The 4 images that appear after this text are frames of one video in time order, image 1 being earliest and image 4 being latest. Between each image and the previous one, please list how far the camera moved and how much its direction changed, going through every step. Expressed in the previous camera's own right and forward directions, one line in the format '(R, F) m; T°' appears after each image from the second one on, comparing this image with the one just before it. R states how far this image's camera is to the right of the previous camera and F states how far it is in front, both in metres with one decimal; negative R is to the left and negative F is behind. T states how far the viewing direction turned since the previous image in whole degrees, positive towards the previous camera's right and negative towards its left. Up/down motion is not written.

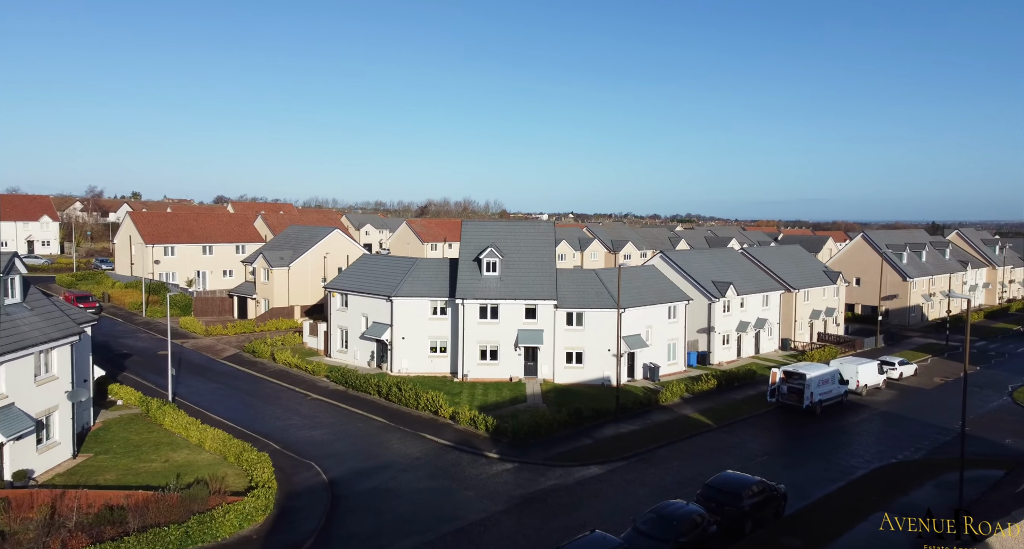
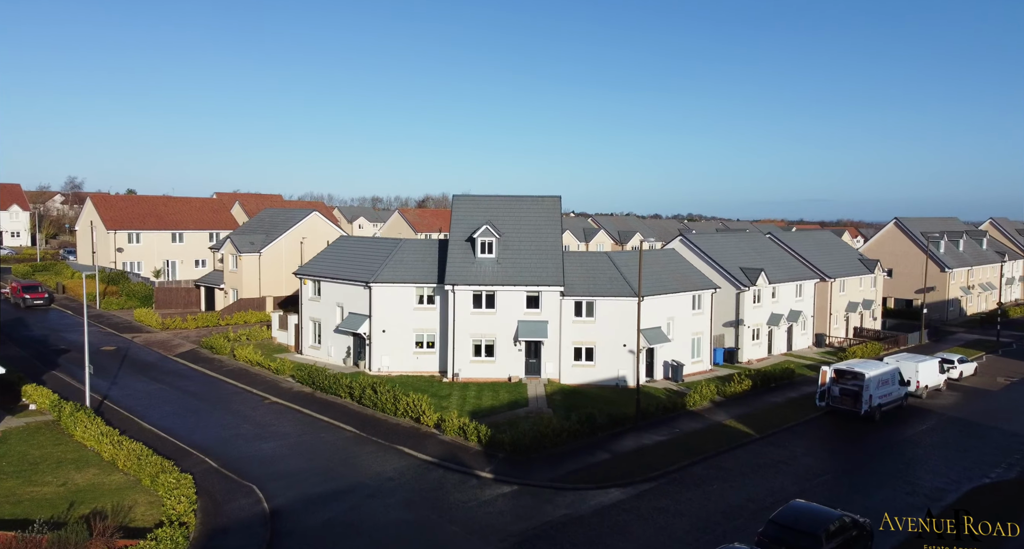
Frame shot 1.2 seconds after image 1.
(+0.1, +6.8) m; 0°
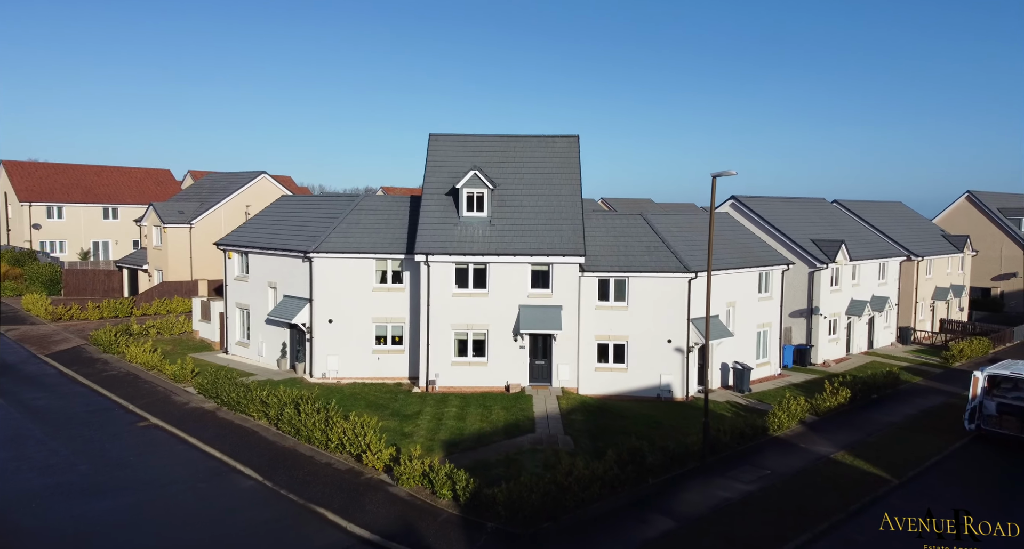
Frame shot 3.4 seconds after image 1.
(+0.1, +11.6) m; 0°
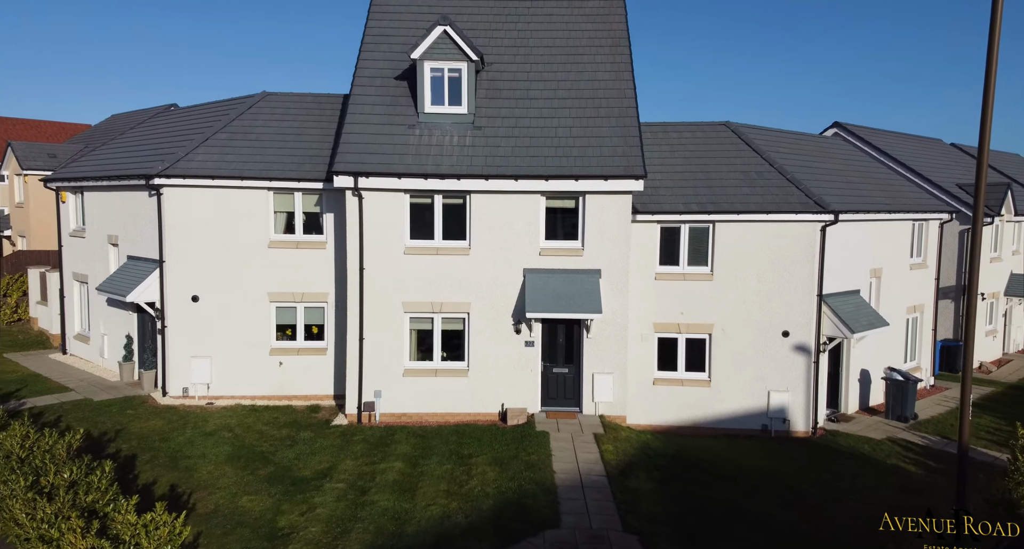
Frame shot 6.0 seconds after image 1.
(0.0, +12.0) m; 0°
